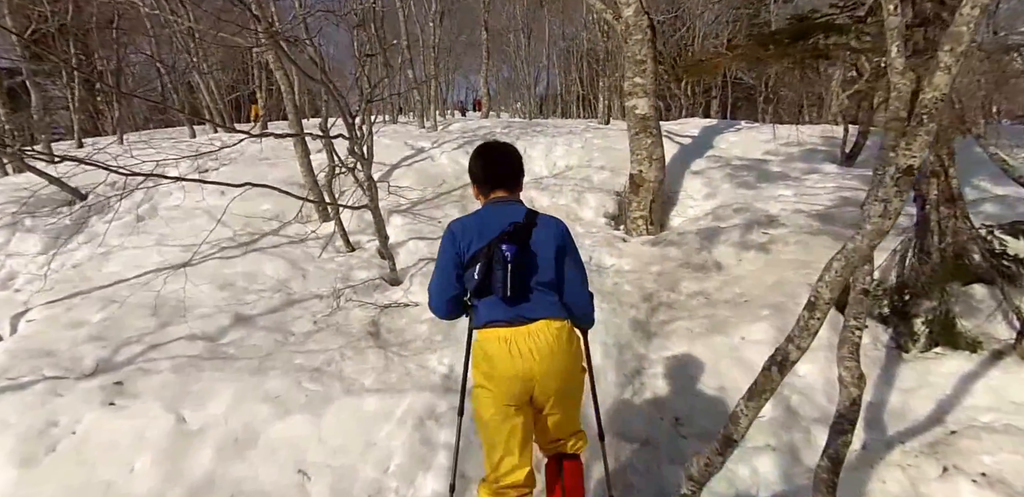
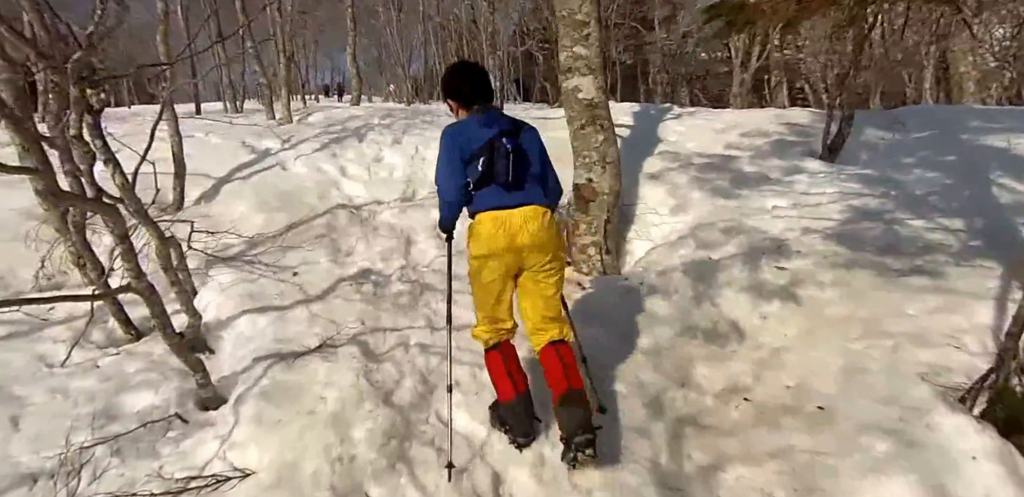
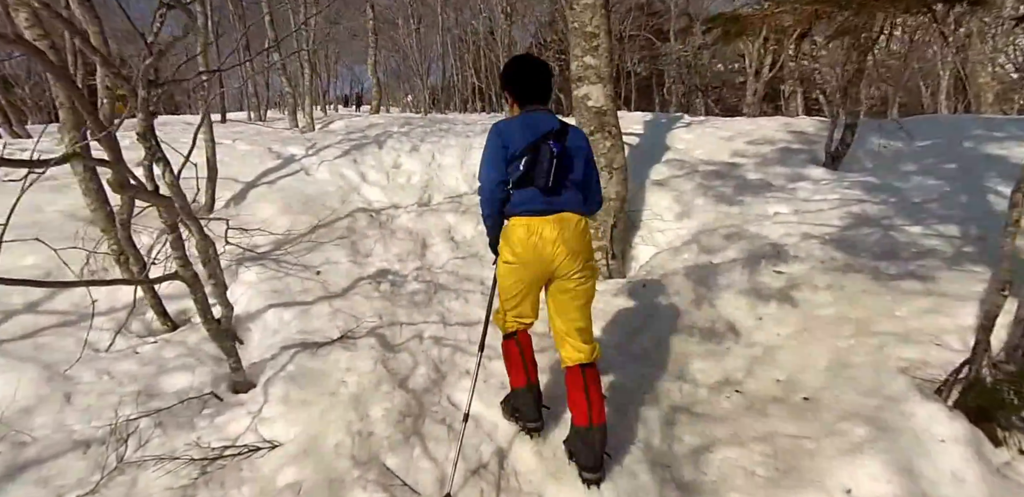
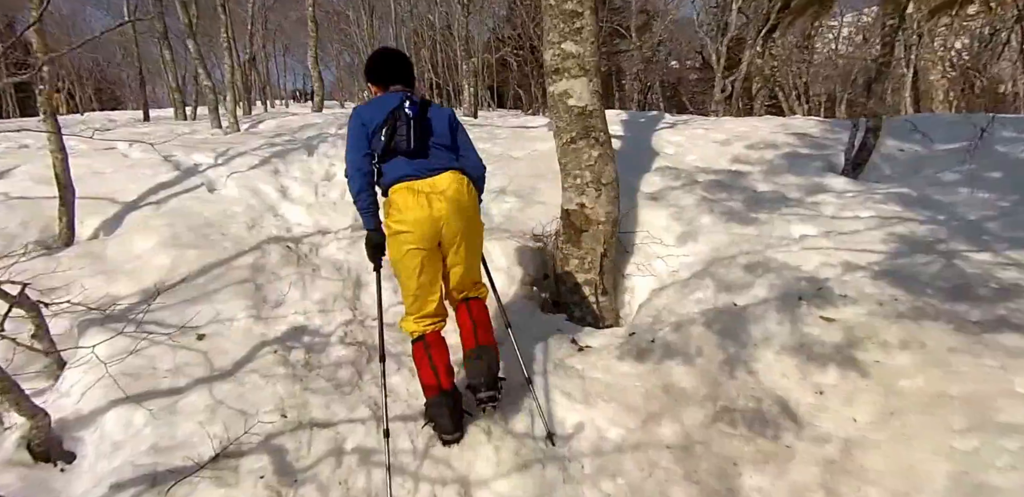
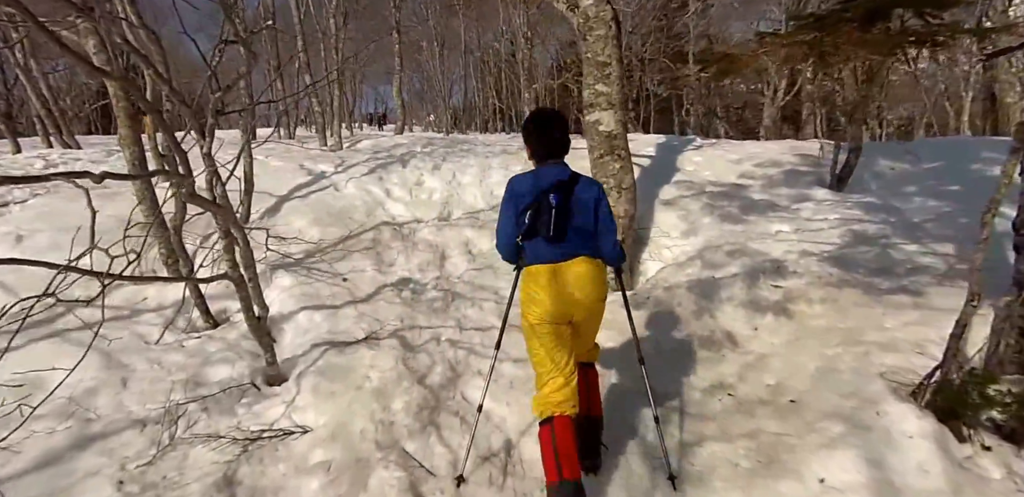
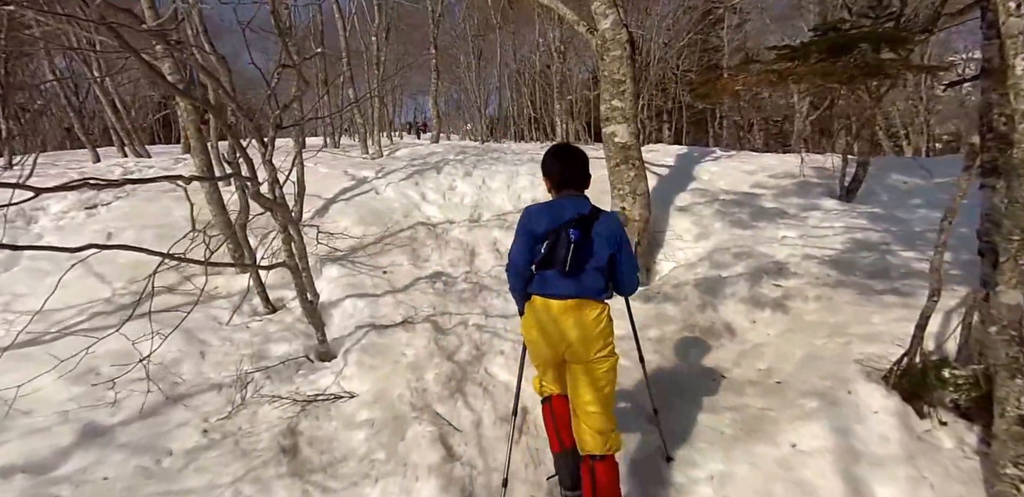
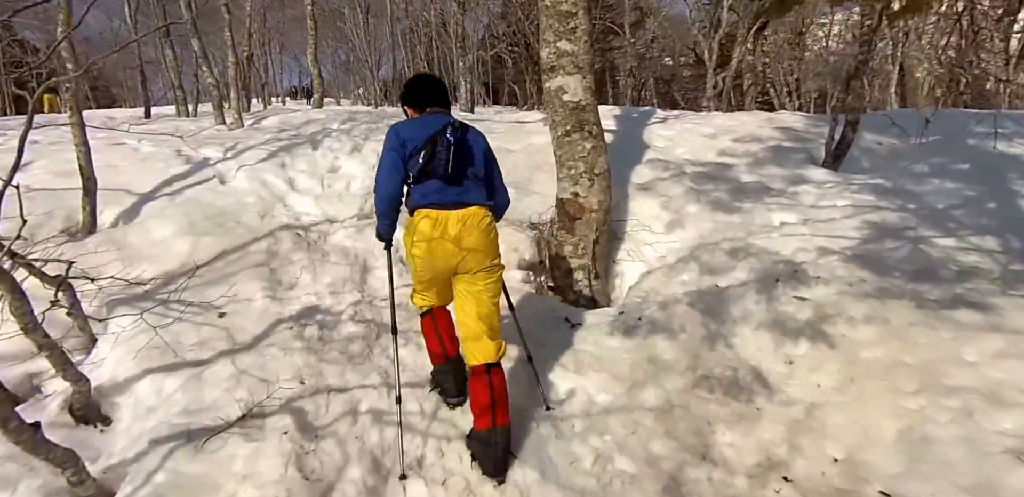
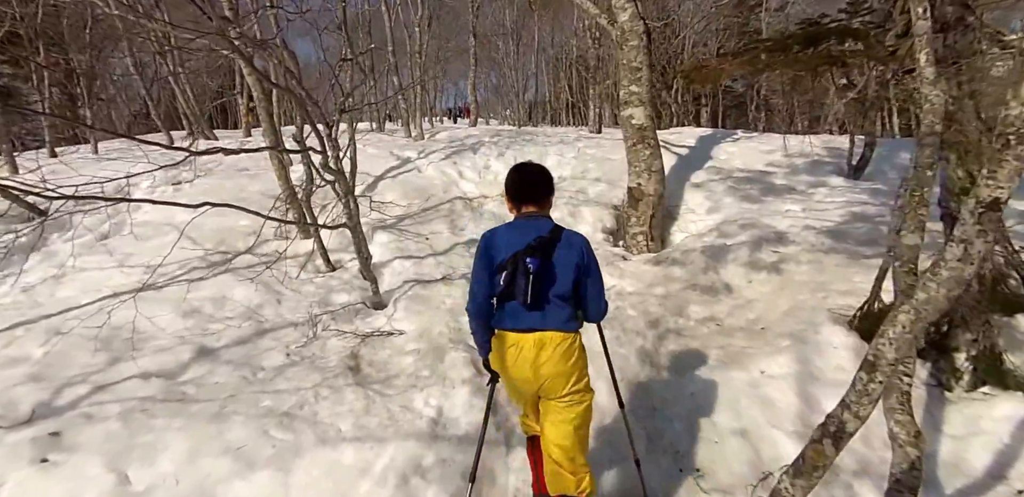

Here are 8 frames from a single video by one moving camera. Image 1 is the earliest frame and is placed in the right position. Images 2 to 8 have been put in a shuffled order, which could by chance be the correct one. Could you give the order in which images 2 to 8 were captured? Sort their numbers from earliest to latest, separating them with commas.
8, 6, 5, 3, 2, 7, 4
